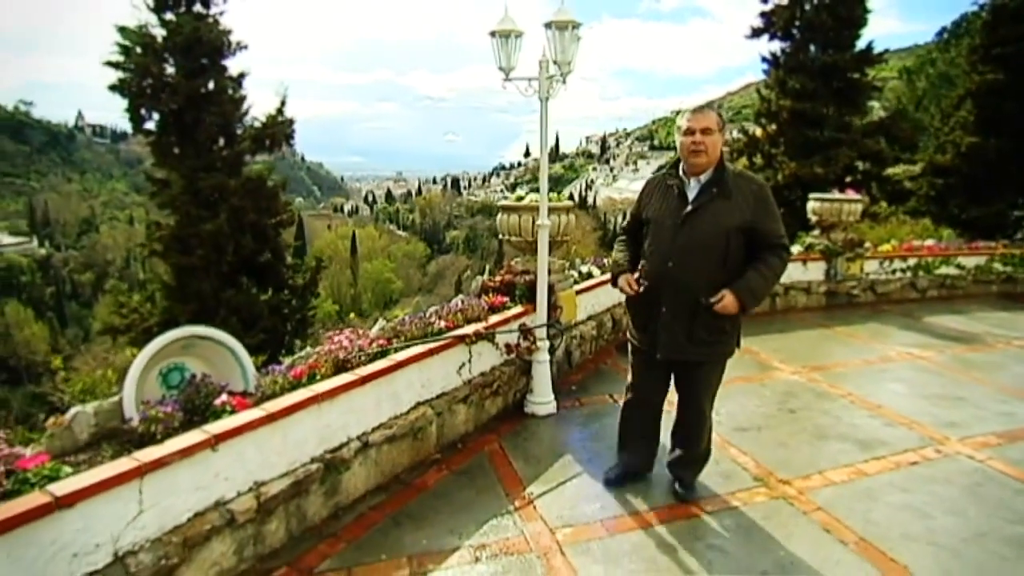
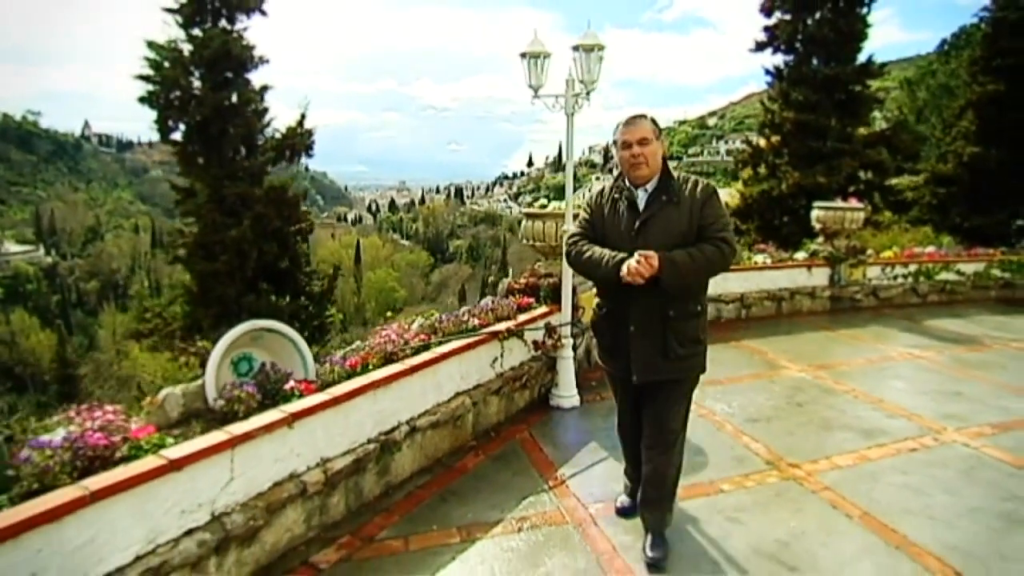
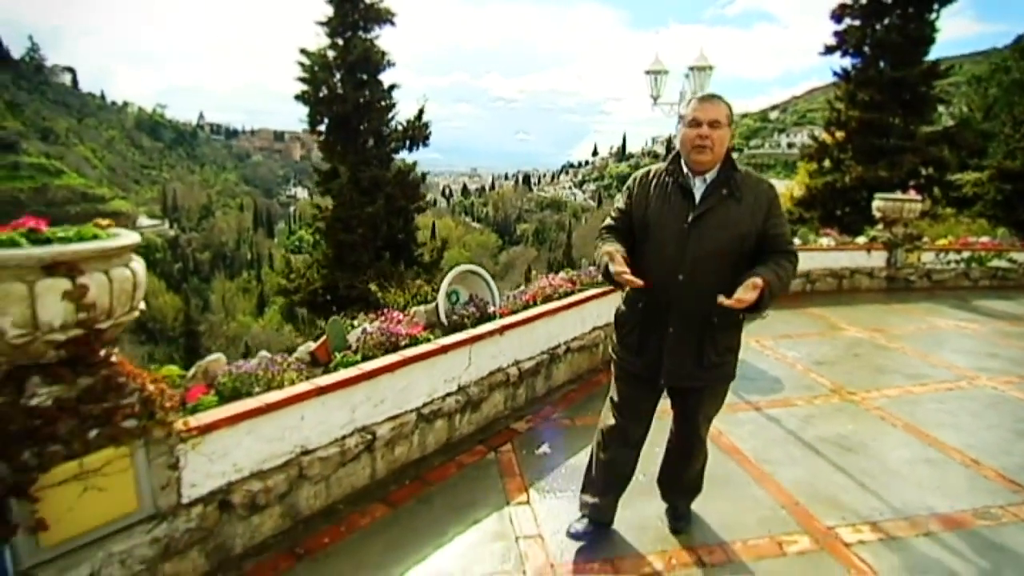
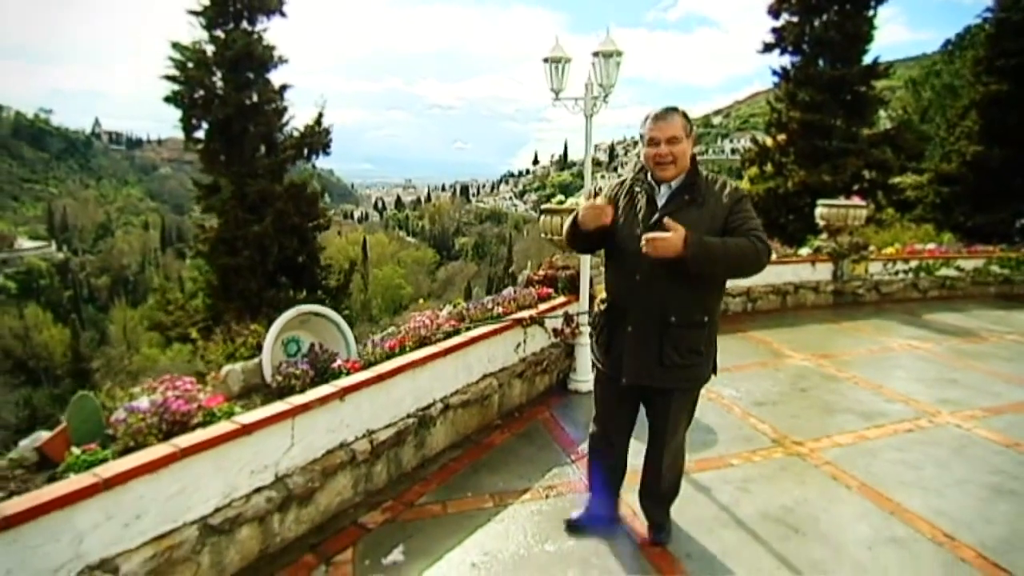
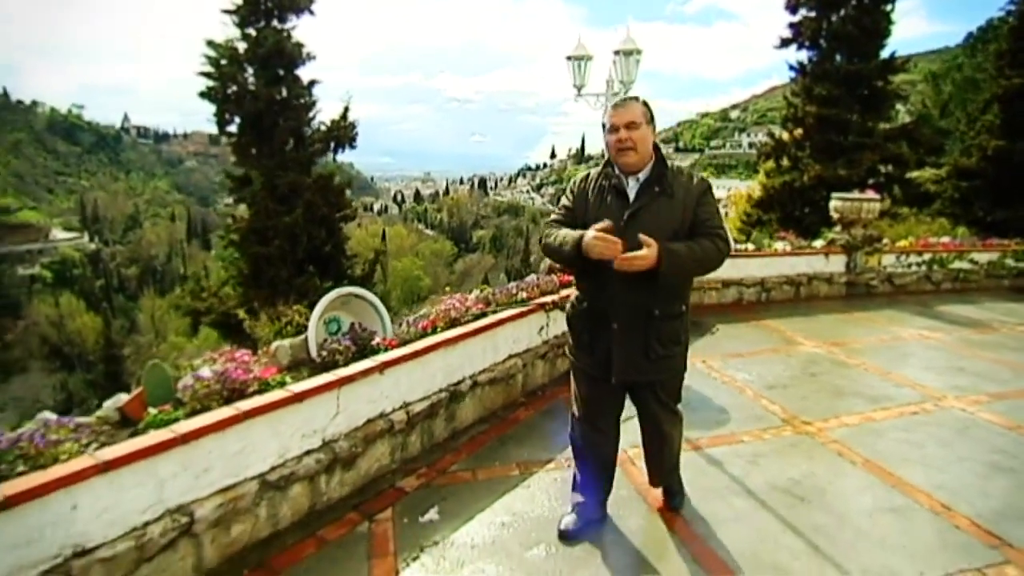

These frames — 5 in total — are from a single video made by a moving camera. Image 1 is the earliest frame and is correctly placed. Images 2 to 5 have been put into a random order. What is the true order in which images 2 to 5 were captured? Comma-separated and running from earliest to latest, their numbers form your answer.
2, 4, 5, 3
